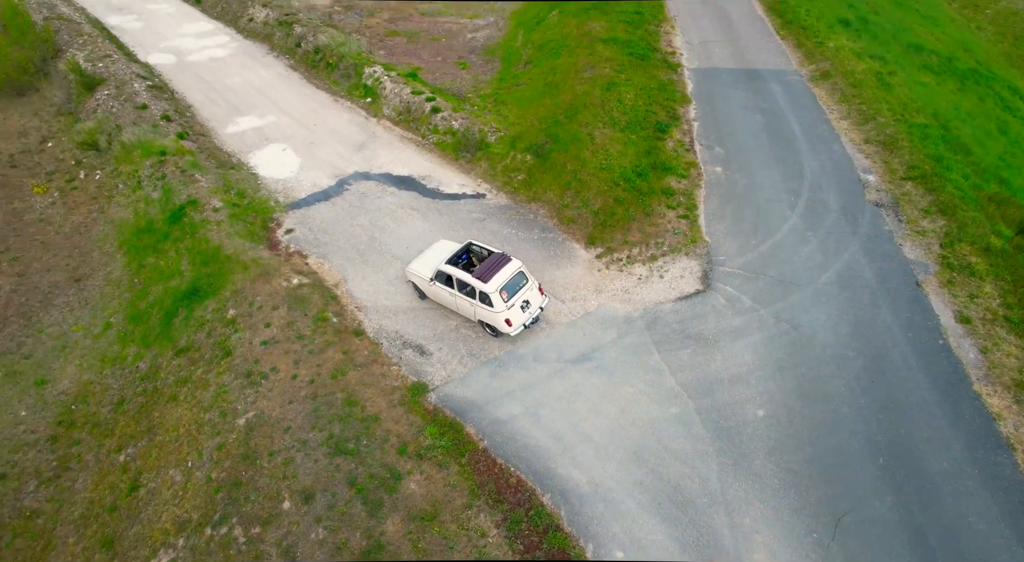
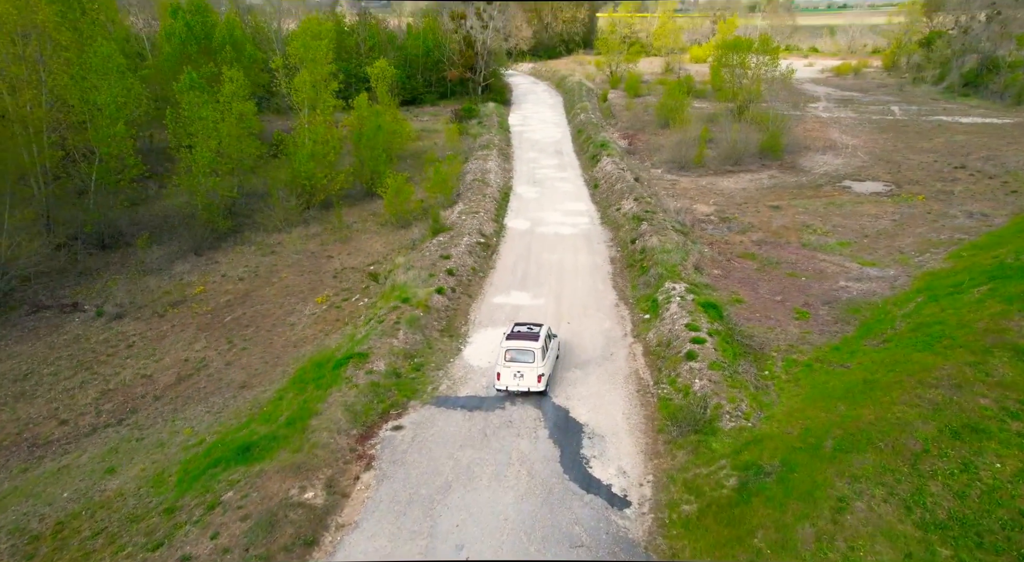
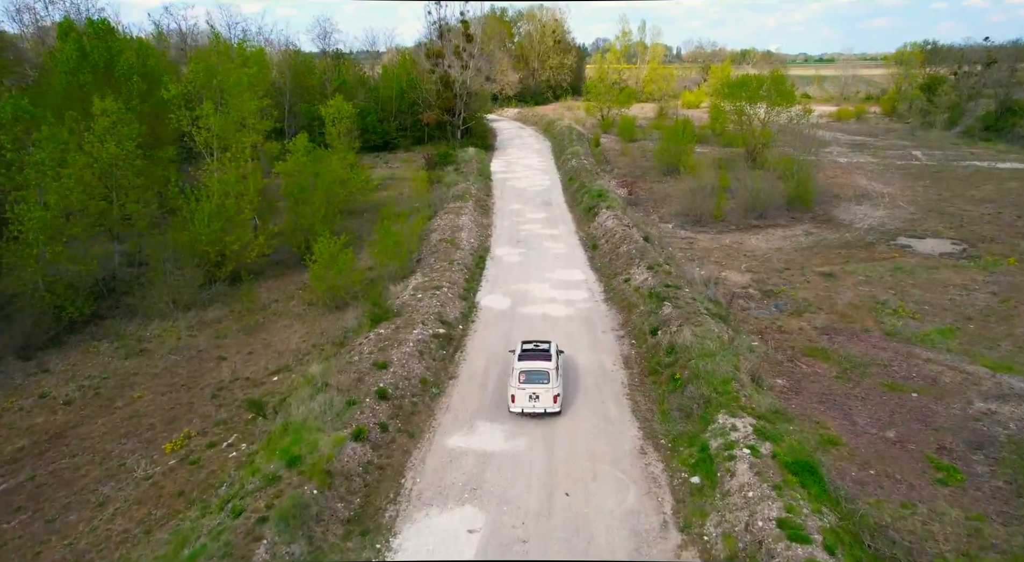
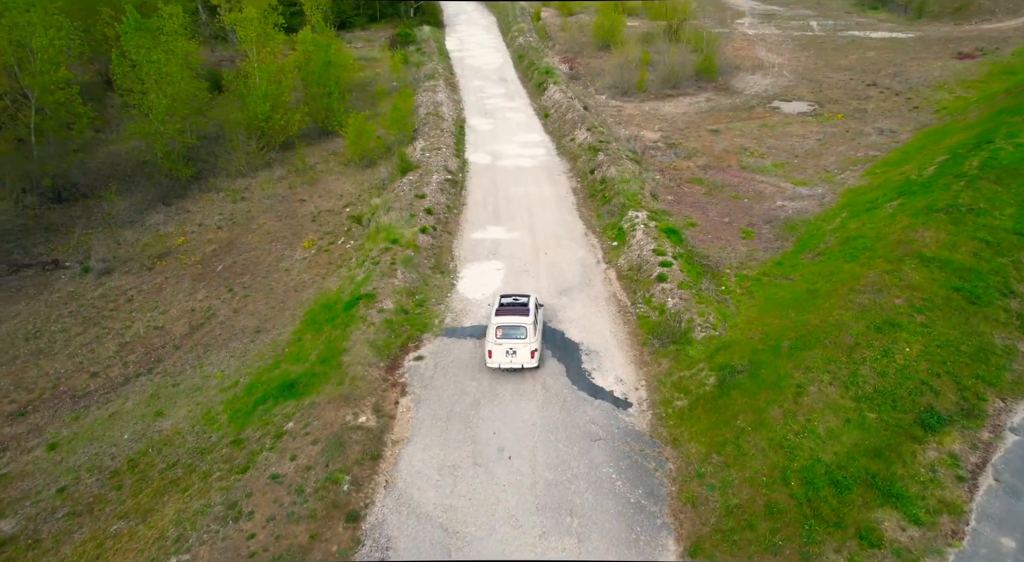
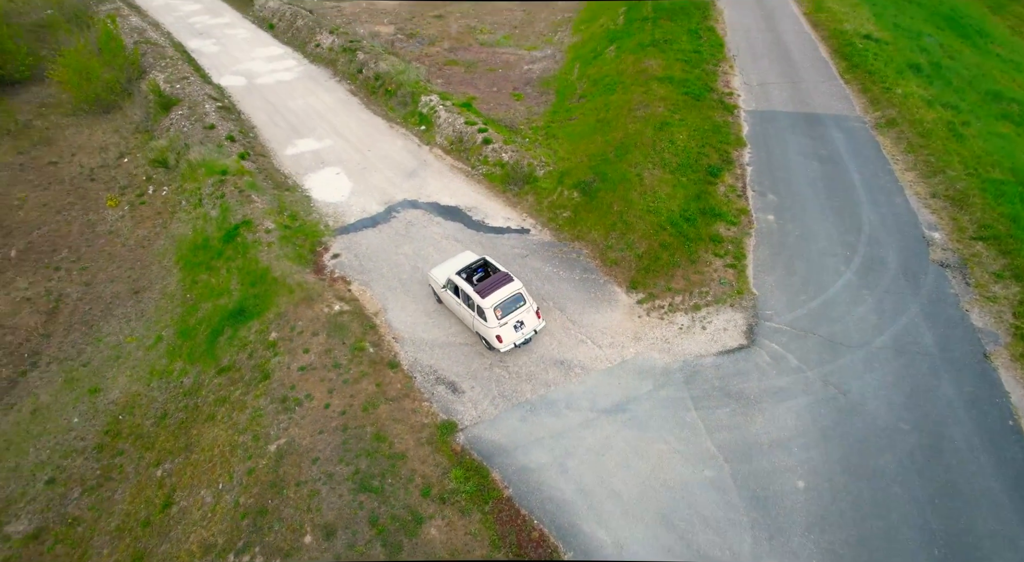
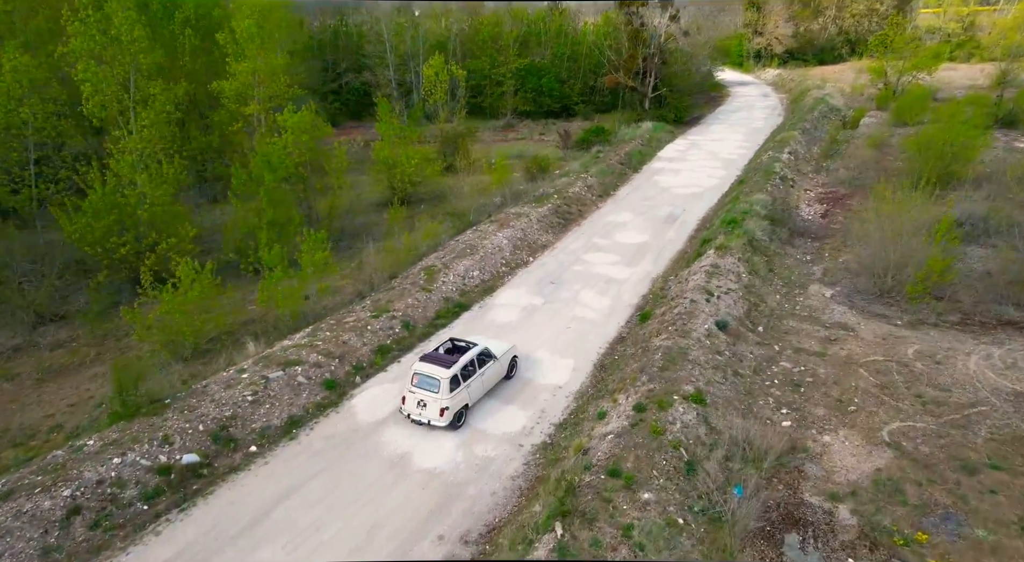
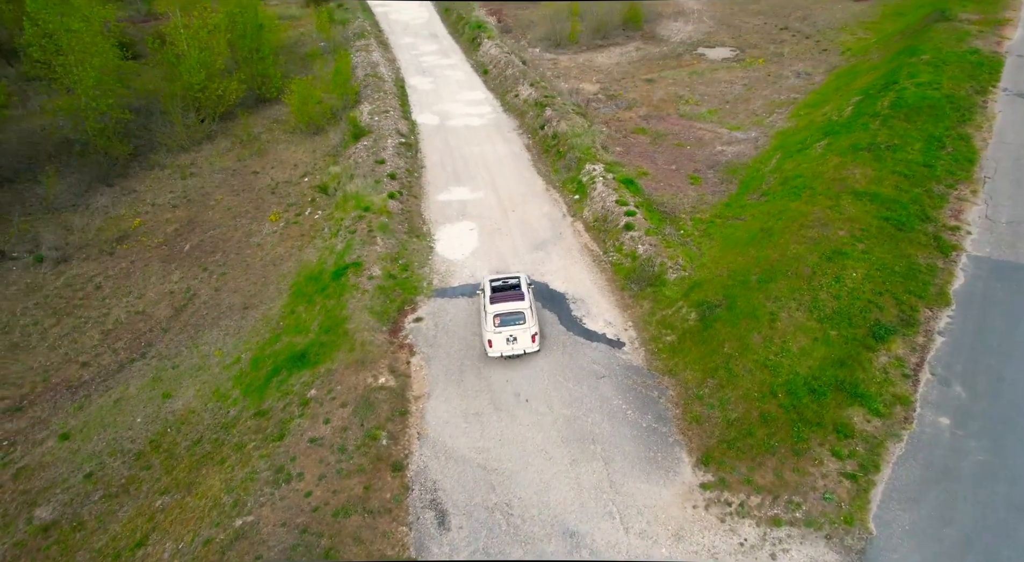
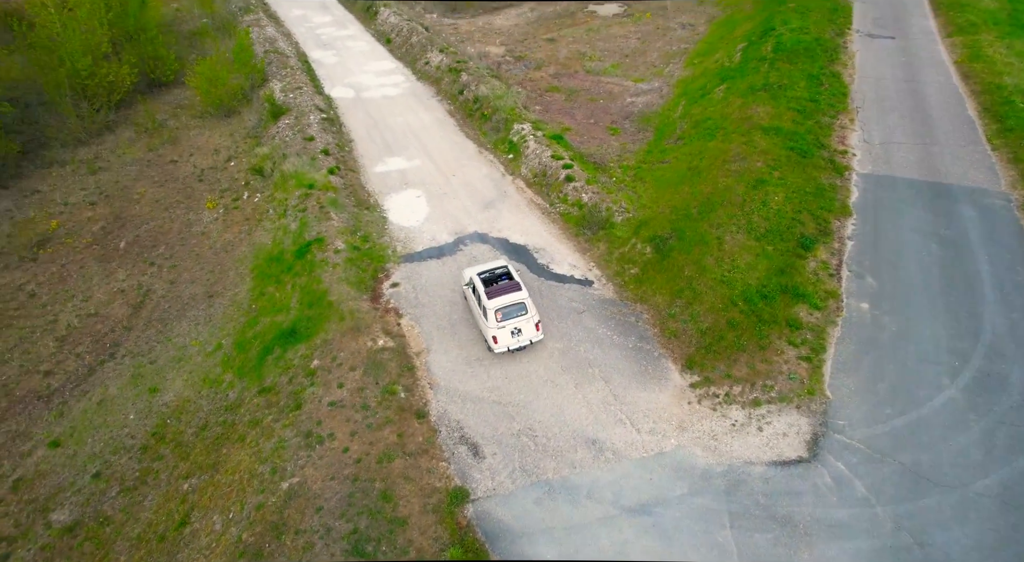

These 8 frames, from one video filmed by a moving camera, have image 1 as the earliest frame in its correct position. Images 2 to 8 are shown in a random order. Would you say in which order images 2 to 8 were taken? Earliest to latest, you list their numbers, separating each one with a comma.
5, 8, 7, 4, 2, 3, 6
